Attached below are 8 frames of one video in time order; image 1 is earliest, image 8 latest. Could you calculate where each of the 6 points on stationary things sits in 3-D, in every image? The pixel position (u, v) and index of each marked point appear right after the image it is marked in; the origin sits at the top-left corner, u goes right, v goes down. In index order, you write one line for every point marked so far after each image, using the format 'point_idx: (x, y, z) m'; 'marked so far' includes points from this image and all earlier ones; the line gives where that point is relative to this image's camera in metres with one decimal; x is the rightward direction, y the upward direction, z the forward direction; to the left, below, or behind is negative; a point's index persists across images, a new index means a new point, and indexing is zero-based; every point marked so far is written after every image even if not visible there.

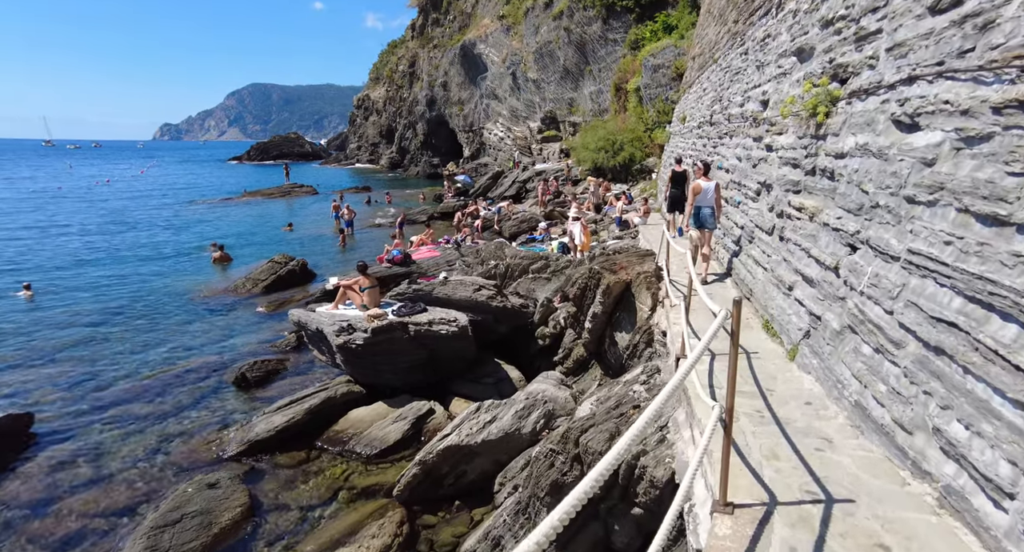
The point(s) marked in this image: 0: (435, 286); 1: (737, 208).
0: (-1.6, -0.2, +11.2) m
1: (+4.4, +1.3, +10.2) m
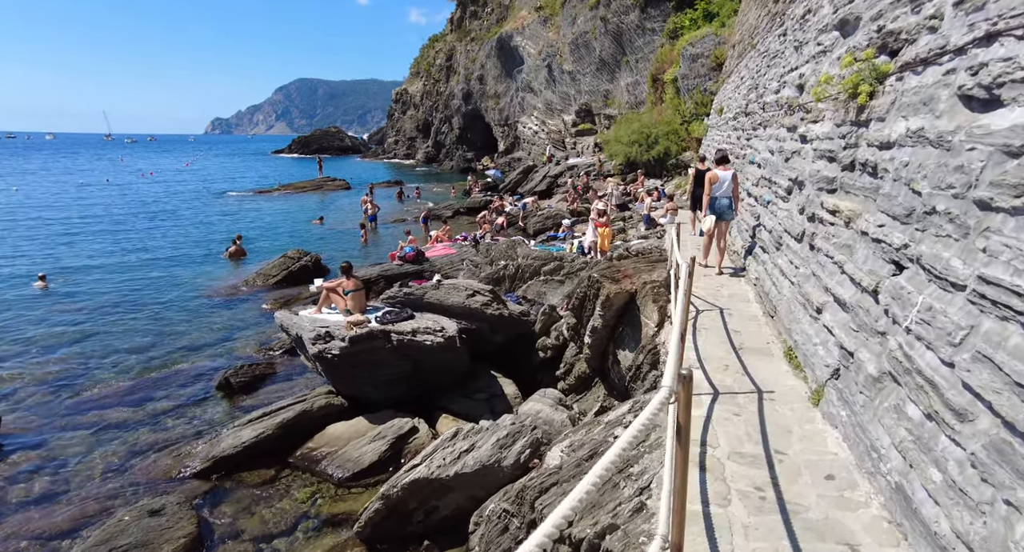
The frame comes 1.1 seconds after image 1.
0: (-1.7, -0.3, +10.3) m
1: (+4.3, +1.1, +8.9) m
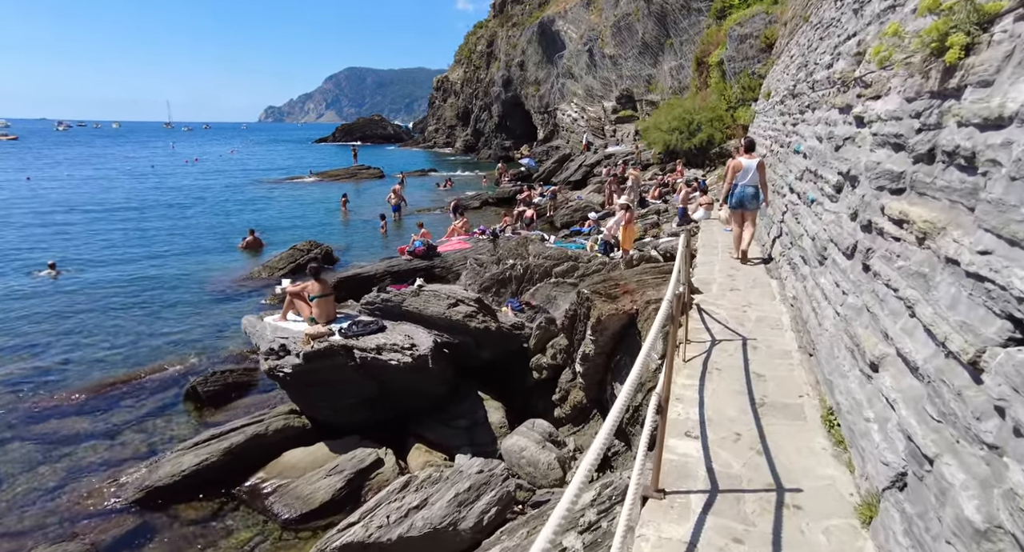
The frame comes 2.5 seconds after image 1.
0: (-1.8, -0.4, +9.0) m
1: (+4.0, +0.9, +7.2) m
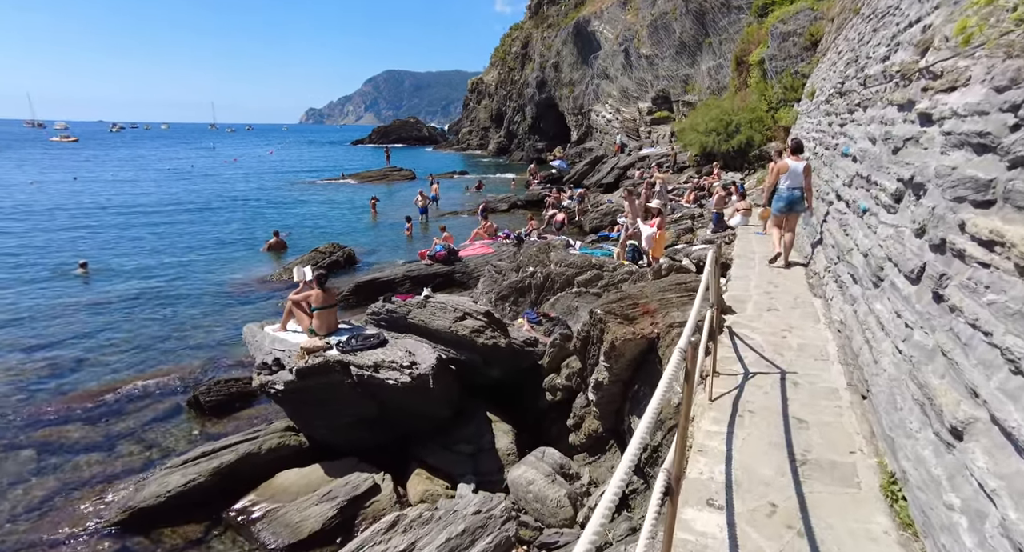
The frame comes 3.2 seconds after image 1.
0: (-1.6, -0.5, +8.4) m
1: (+4.1, +0.7, +6.2) m
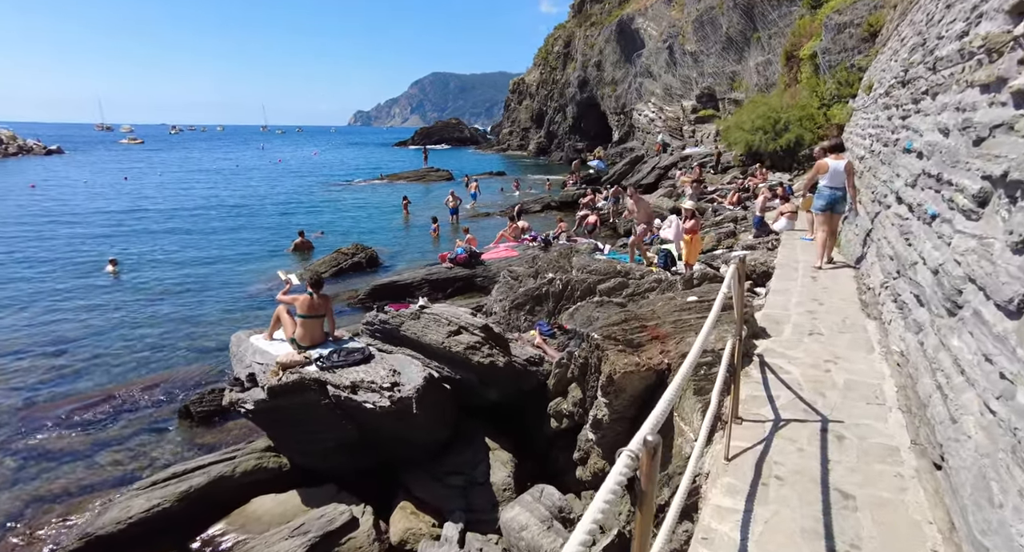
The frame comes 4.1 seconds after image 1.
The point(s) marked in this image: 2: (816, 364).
0: (-1.6, -0.6, +7.7) m
1: (+4.0, +0.5, +5.0) m
2: (+2.9, -0.8, +5.1) m
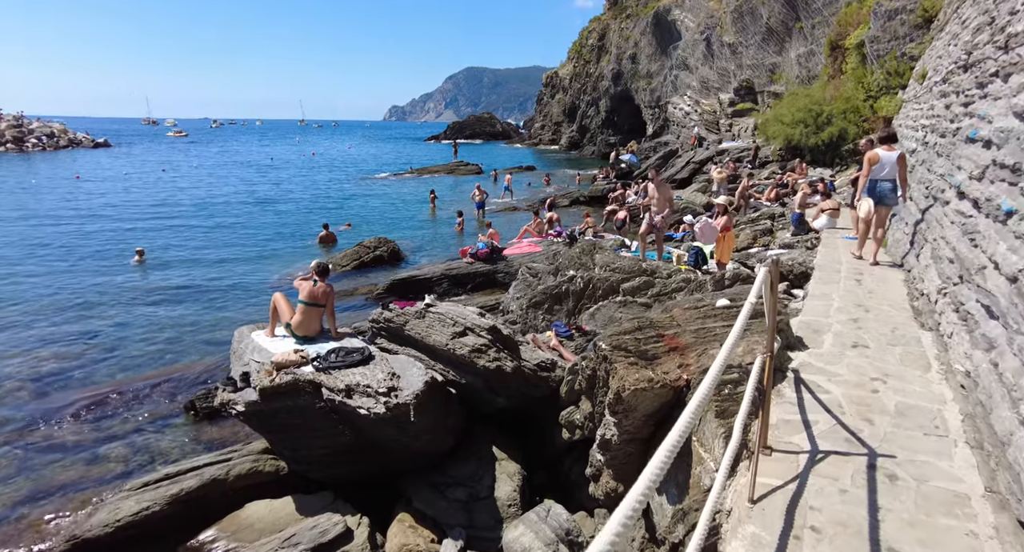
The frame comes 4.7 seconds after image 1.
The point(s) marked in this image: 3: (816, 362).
0: (-1.4, -0.6, +7.2) m
1: (+4.0, +0.4, +4.3) m
2: (+2.9, -0.9, +4.4) m
3: (+2.8, -0.8, +4.8) m
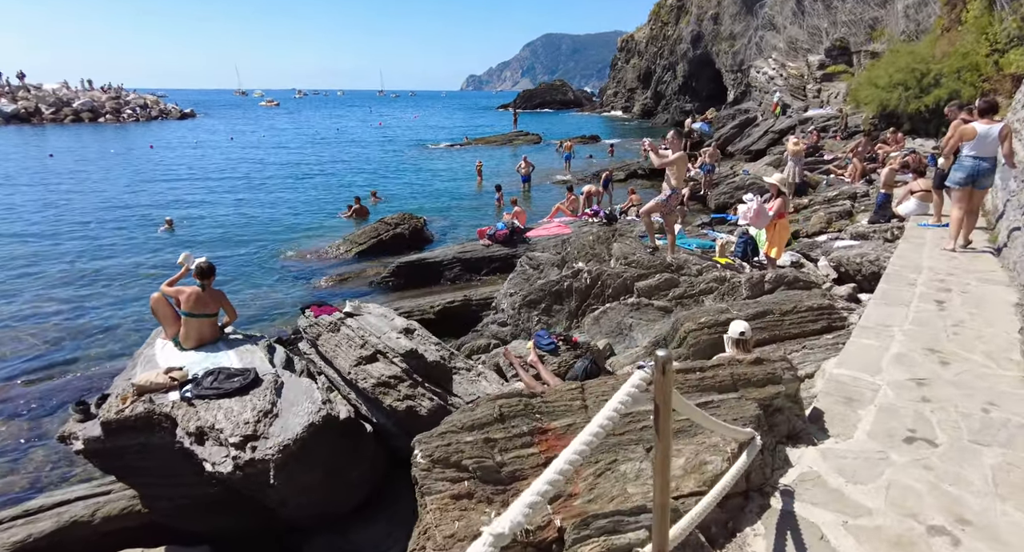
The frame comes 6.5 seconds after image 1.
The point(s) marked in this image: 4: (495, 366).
0: (-2.1, -0.6, +5.8) m
1: (+3.0, 0.0, +2.1) m
2: (+1.9, -1.2, +2.4) m
3: (+1.8, -1.1, +2.8) m
4: (-0.3, -1.3, +7.7) m
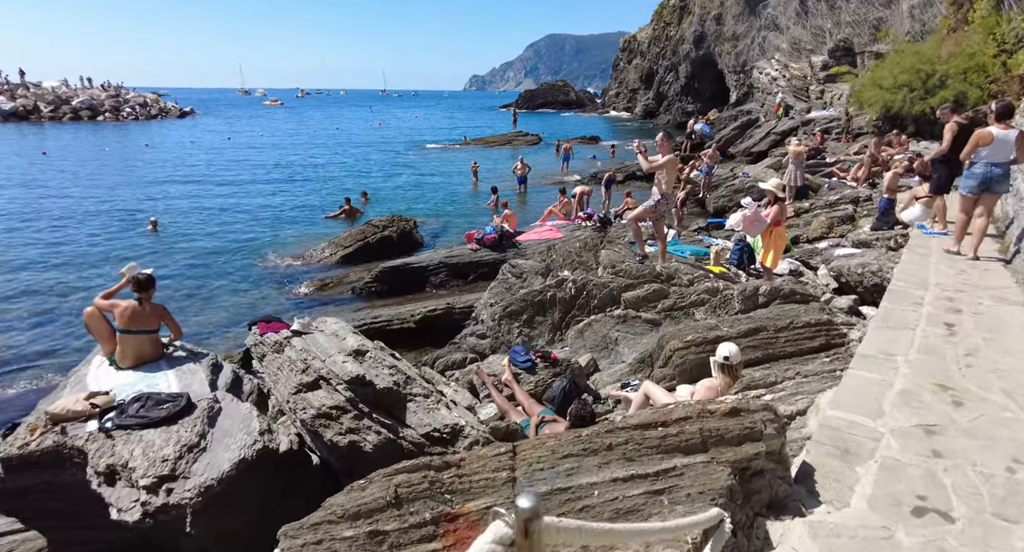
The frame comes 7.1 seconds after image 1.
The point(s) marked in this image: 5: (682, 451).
0: (-2.4, -0.8, +5.3) m
1: (+2.6, -0.1, +1.6) m
2: (+1.5, -1.4, +1.9) m
3: (+1.4, -1.2, +2.3) m
4: (-0.6, -1.5, +7.2) m
5: (+0.9, -0.7, +2.5) m
